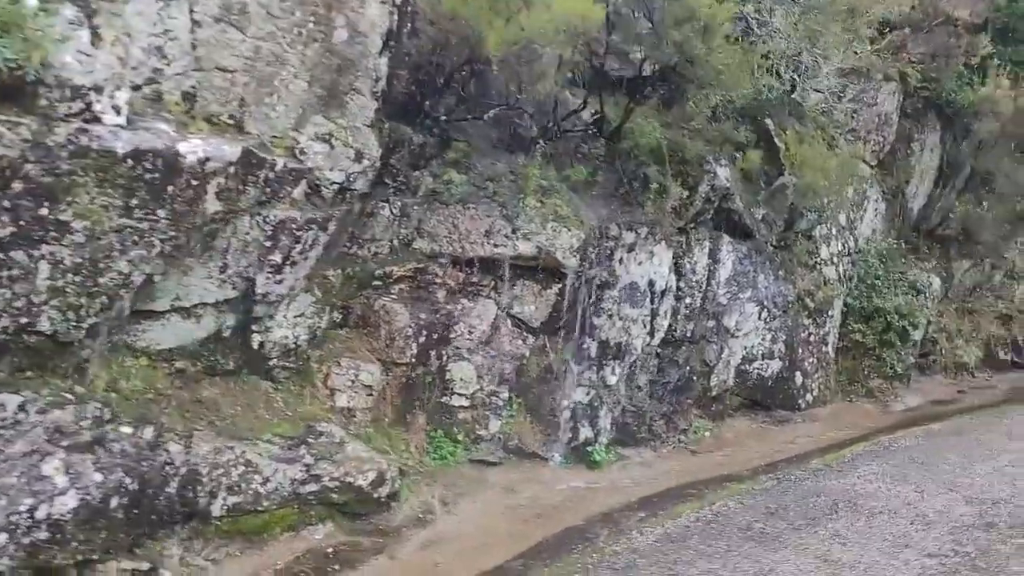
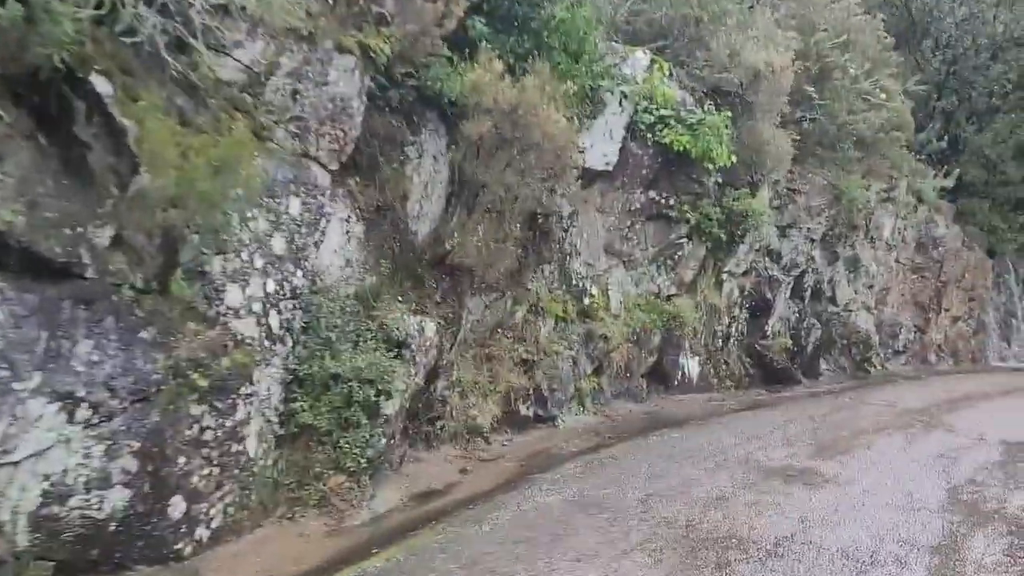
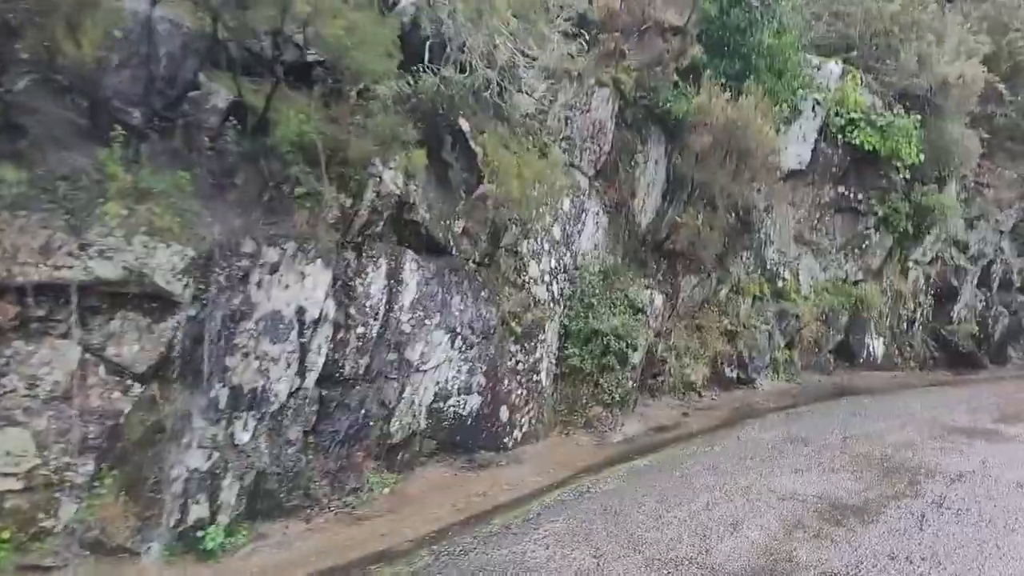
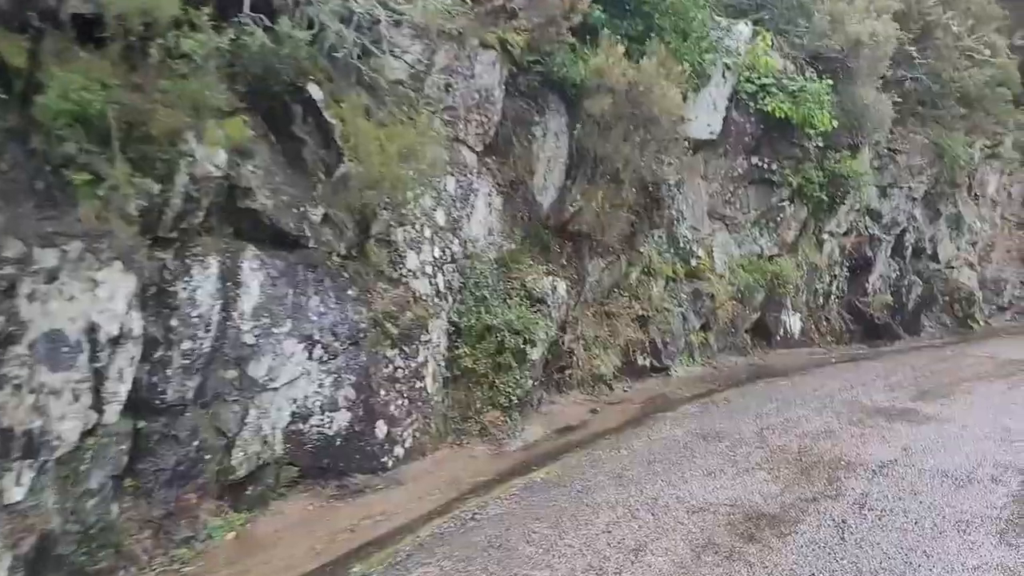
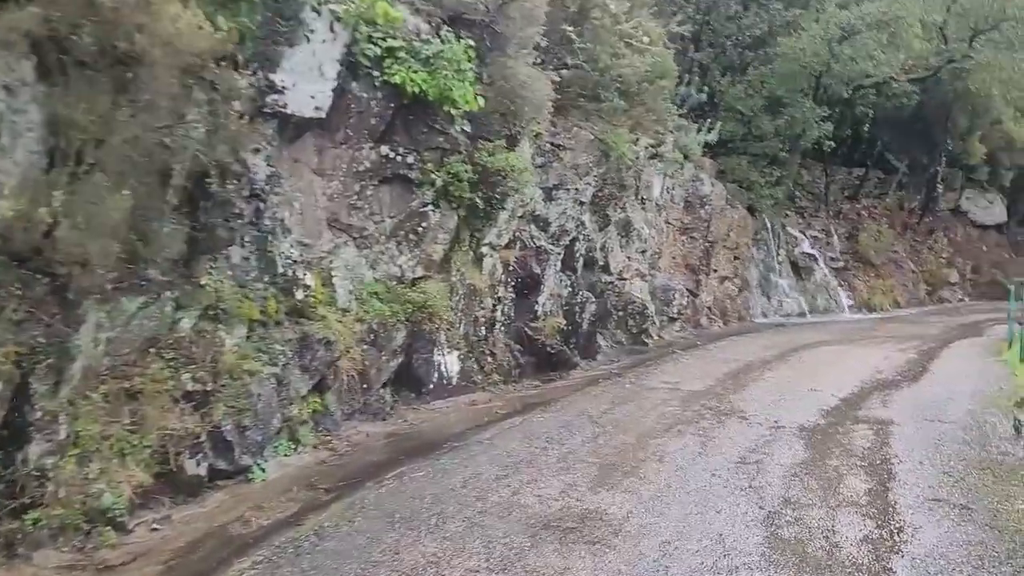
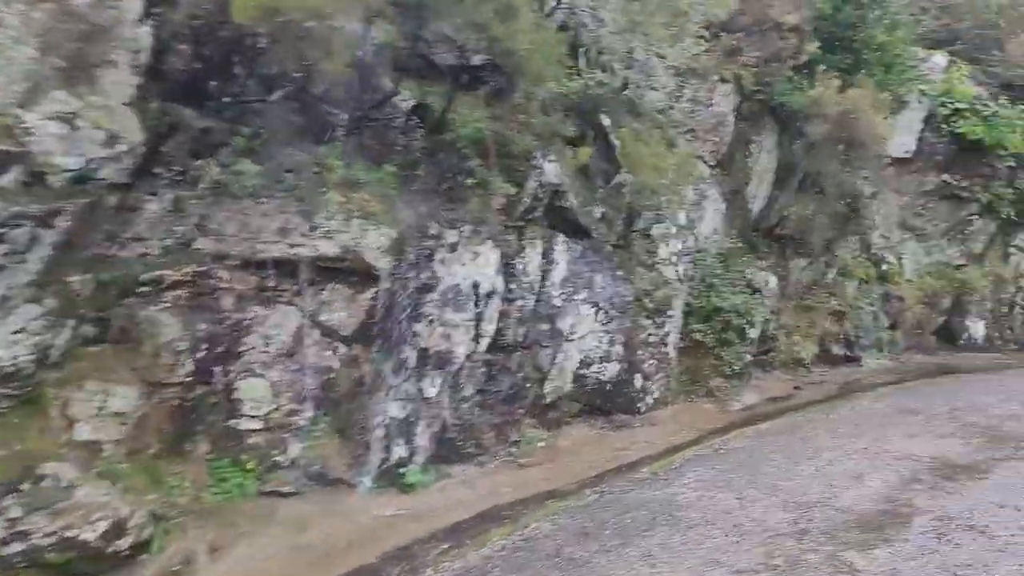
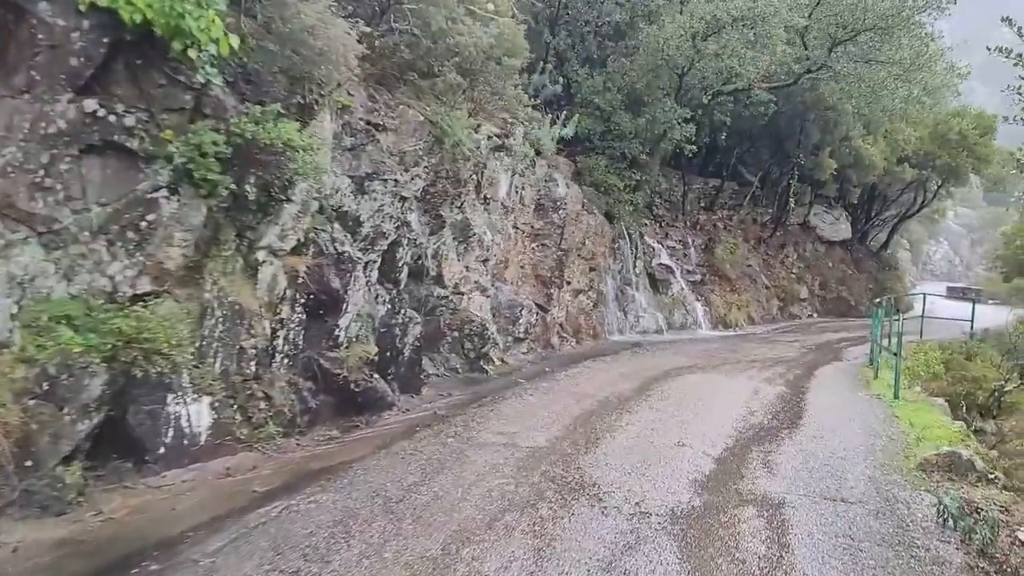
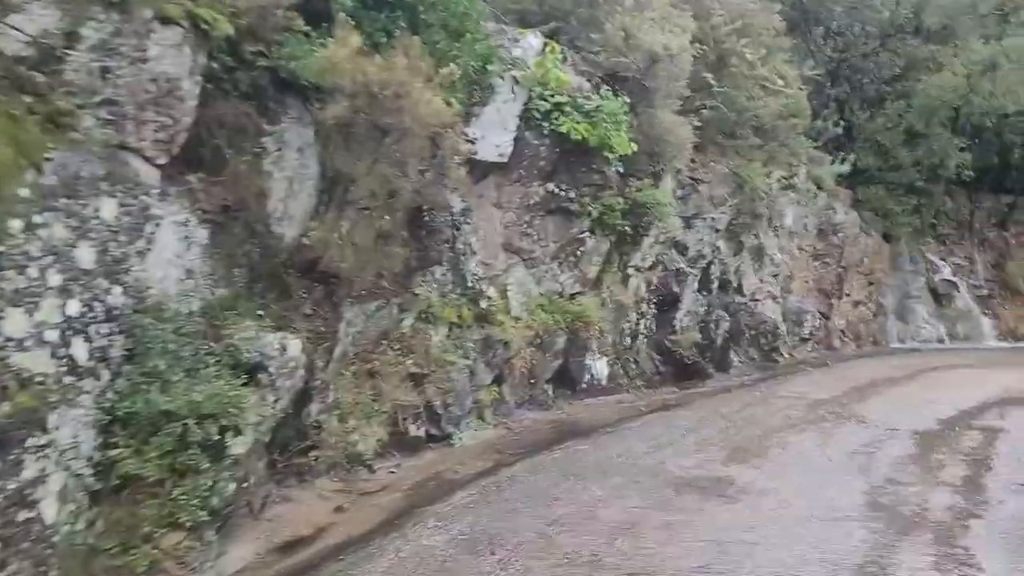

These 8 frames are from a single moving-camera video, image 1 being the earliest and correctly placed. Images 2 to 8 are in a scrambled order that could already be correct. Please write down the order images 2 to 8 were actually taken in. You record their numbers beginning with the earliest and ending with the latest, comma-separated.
6, 3, 4, 2, 8, 5, 7
